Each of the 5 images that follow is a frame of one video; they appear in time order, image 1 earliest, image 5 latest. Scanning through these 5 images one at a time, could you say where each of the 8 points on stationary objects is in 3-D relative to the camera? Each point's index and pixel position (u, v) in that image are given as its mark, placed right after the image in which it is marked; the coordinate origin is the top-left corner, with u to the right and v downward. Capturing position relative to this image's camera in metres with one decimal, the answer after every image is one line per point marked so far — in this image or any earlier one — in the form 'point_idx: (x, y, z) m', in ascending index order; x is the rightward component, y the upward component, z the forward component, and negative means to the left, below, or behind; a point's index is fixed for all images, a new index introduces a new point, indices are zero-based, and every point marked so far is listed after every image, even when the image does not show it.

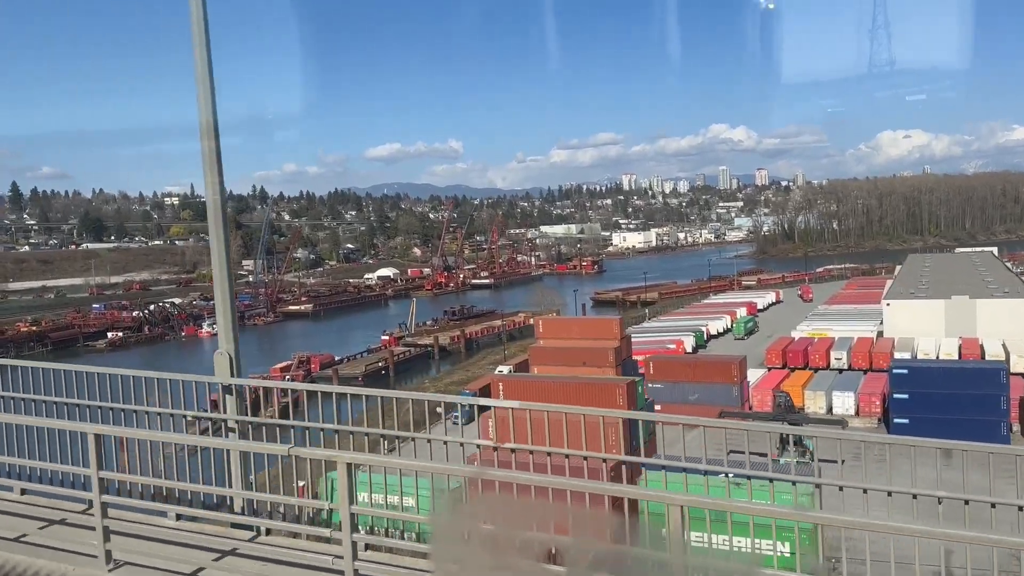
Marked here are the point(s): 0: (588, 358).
0: (+0.4, -0.4, +4.5) m
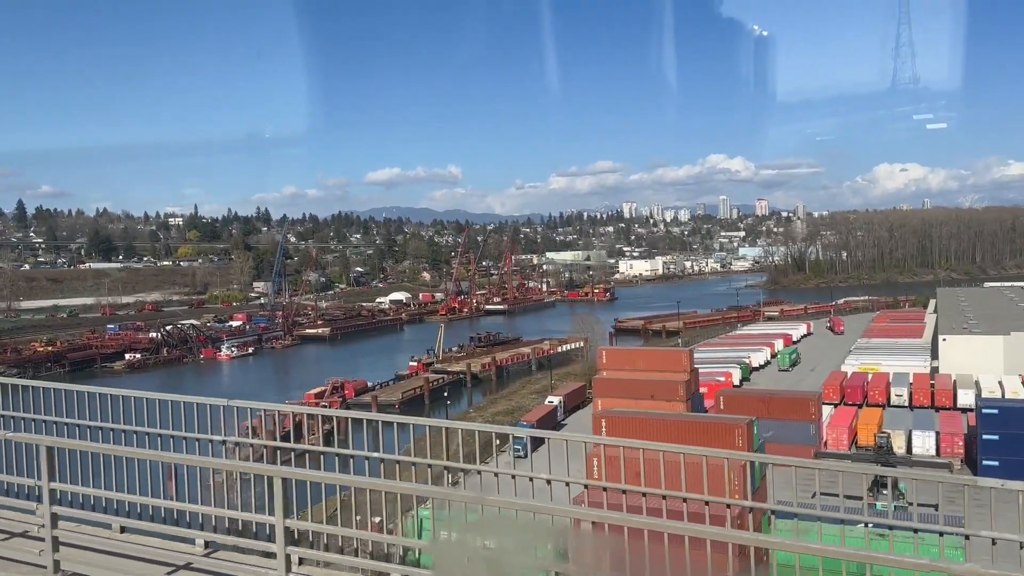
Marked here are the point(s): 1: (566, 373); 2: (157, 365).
0: (+0.7, -0.5, +4.3) m
1: (+0.5, -0.8, +7.6) m
2: (-4.8, -1.1, +11.2) m
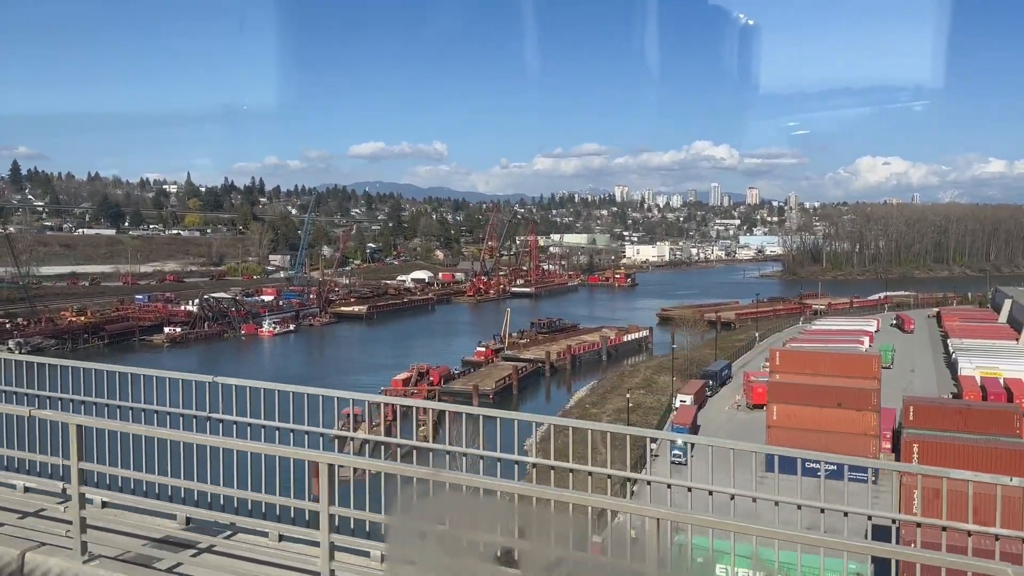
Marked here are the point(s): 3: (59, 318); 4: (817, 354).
0: (+1.6, -0.5, +4.0) m
1: (+1.3, -0.7, +7.2) m
2: (-4.1, -0.7, +10.7) m
3: (-5.8, -0.4, +10.5) m
4: (+1.6, -0.3, +4.2) m
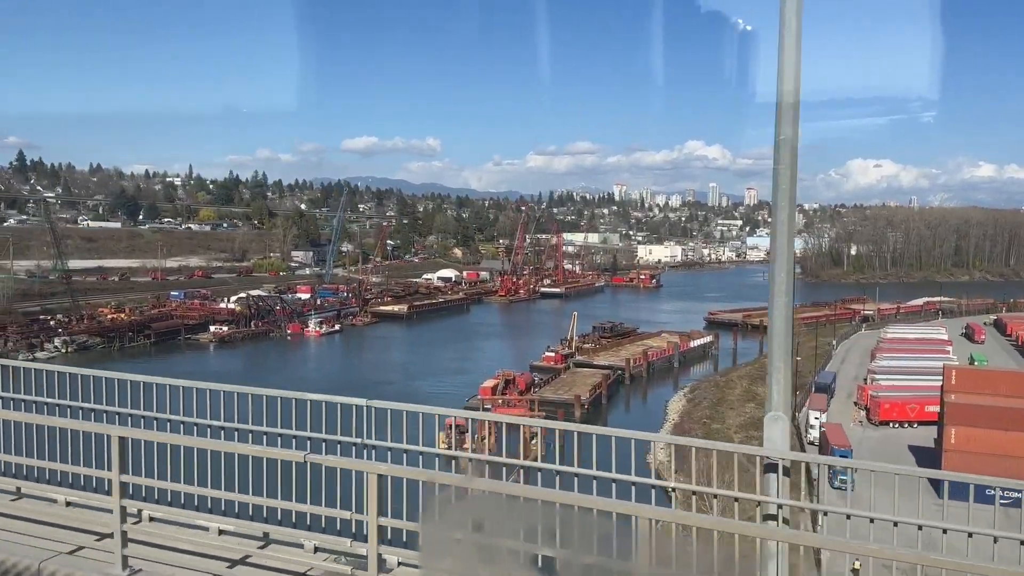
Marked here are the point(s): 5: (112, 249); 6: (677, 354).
0: (+2.3, -0.6, +3.7) m
1: (+2.0, -0.7, +7.0) m
2: (-3.4, -0.7, +10.4) m
3: (-5.1, -0.3, +10.2) m
4: (+2.3, -0.4, +3.9) m
5: (-8.2, +0.8, +16.8) m
6: (+1.7, -0.7, +8.5) m
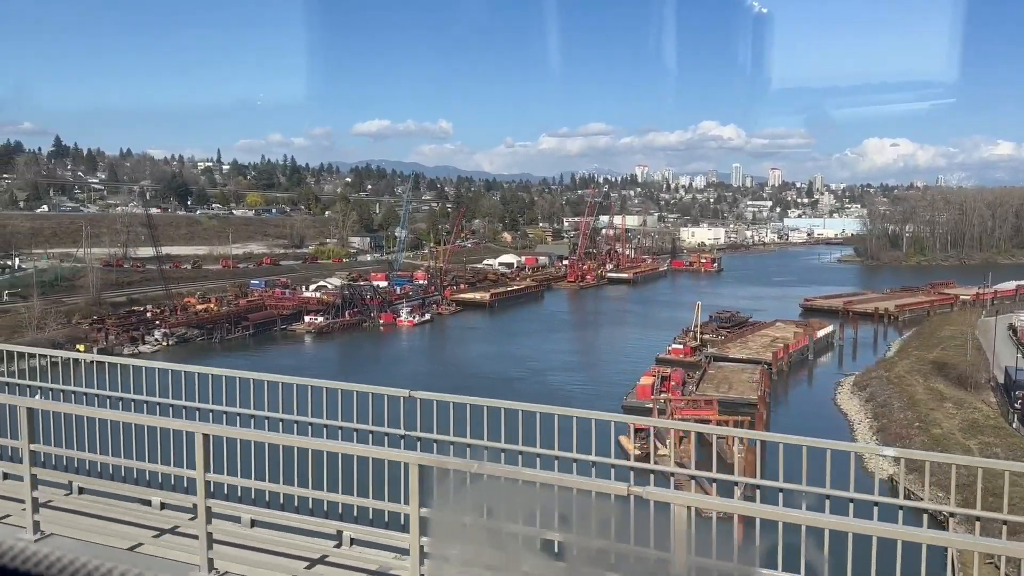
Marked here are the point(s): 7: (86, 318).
0: (+3.5, -0.6, +3.3) m
1: (+3.1, -0.6, +6.5) m
2: (-2.1, -0.5, +10.1) m
3: (-3.9, -0.2, +9.9) m
4: (+3.4, -0.4, +3.5) m
5: (-6.9, +1.1, +16.6) m
6: (+2.9, -0.6, +8.1) m
7: (-4.6, -0.3, +8.8) m
